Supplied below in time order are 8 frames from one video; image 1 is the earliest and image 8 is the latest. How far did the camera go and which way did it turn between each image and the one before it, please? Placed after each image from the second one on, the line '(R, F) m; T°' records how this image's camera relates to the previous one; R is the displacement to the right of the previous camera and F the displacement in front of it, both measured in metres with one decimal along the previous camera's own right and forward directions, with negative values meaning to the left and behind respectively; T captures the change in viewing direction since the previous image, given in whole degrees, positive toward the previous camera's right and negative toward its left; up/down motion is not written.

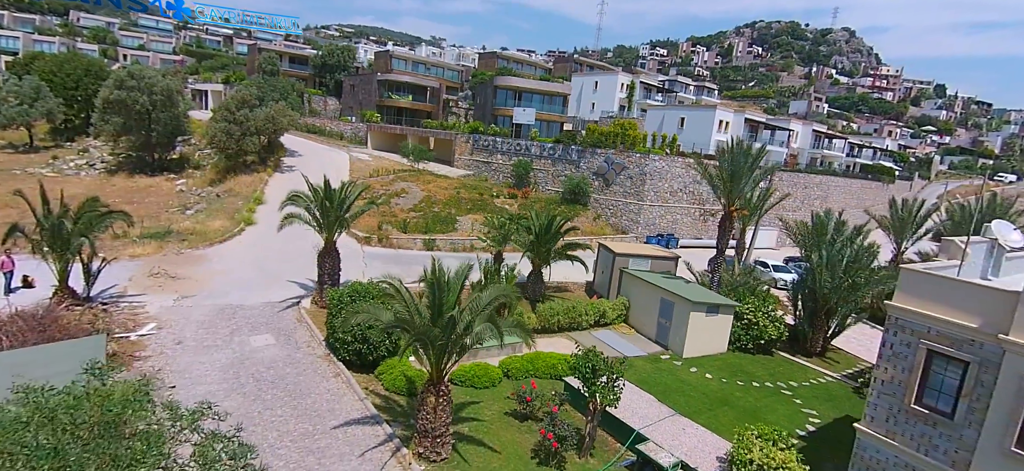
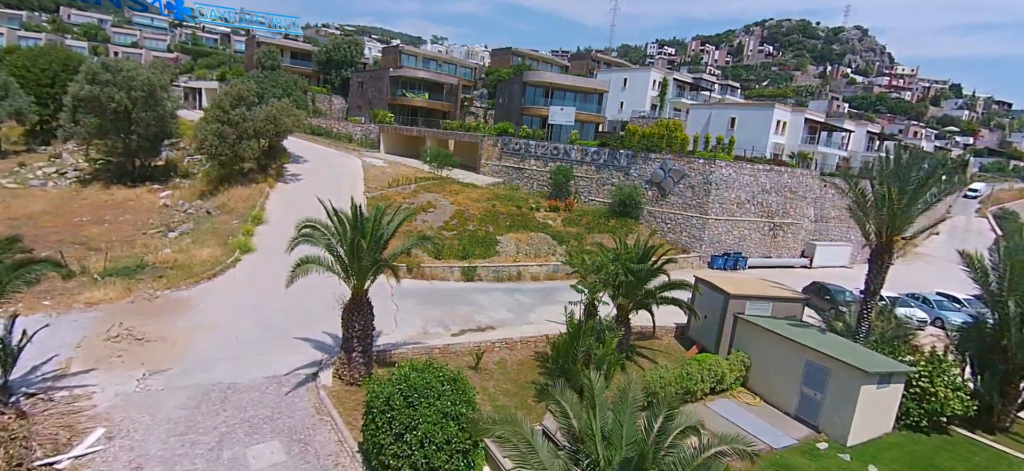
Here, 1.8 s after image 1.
(-2.6, +5.2) m; 0°
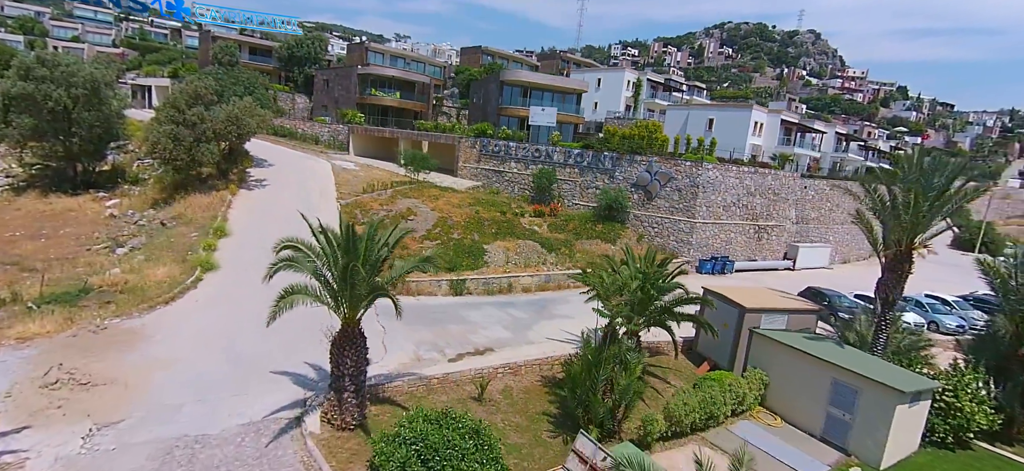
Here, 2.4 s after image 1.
(-1.0, +1.5) m; +4°
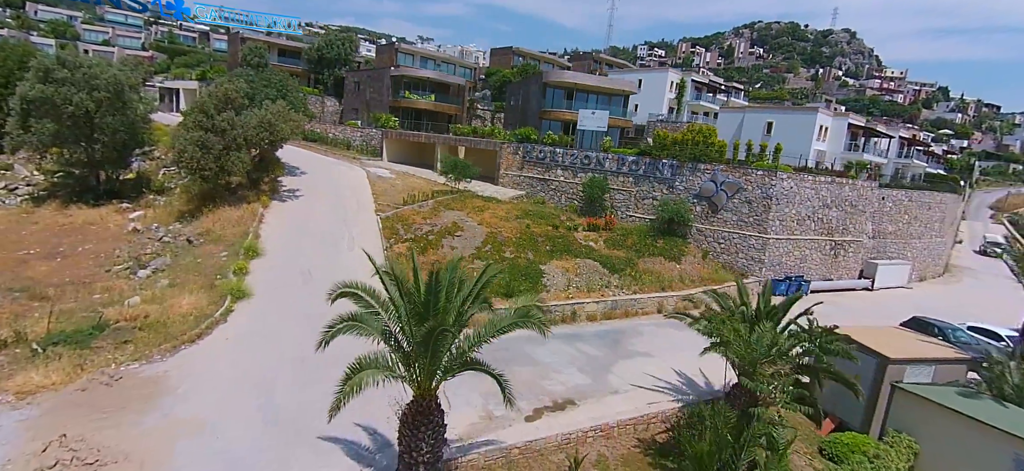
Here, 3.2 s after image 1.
(-1.7, +2.6) m; -2°
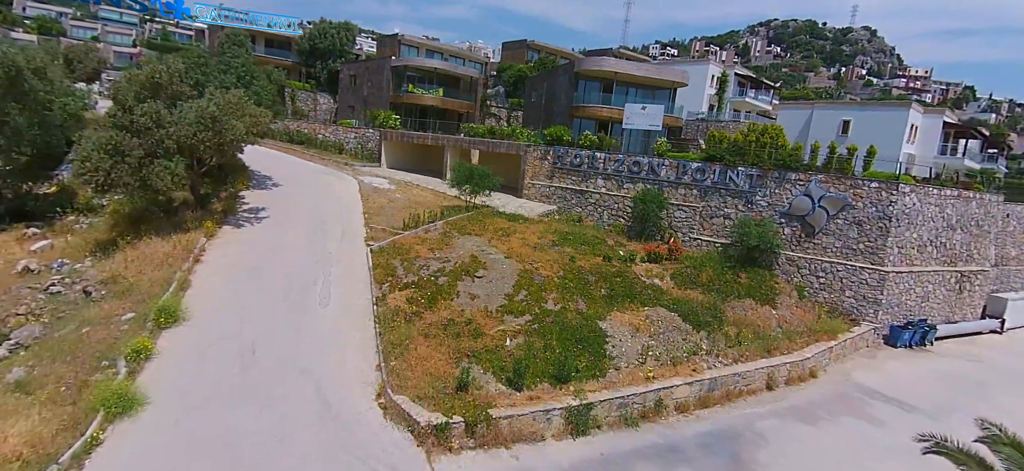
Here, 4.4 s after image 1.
(-1.2, +6.4) m; -1°
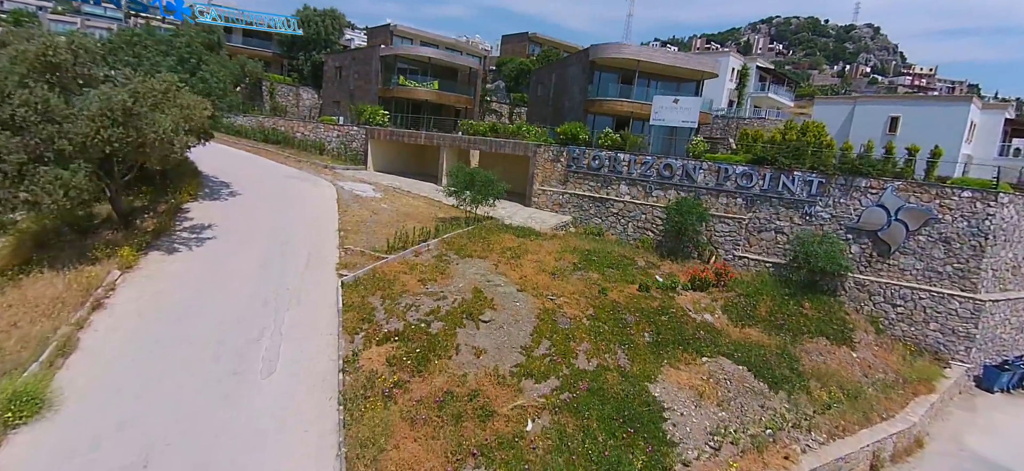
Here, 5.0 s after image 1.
(-0.5, +3.9) m; 0°
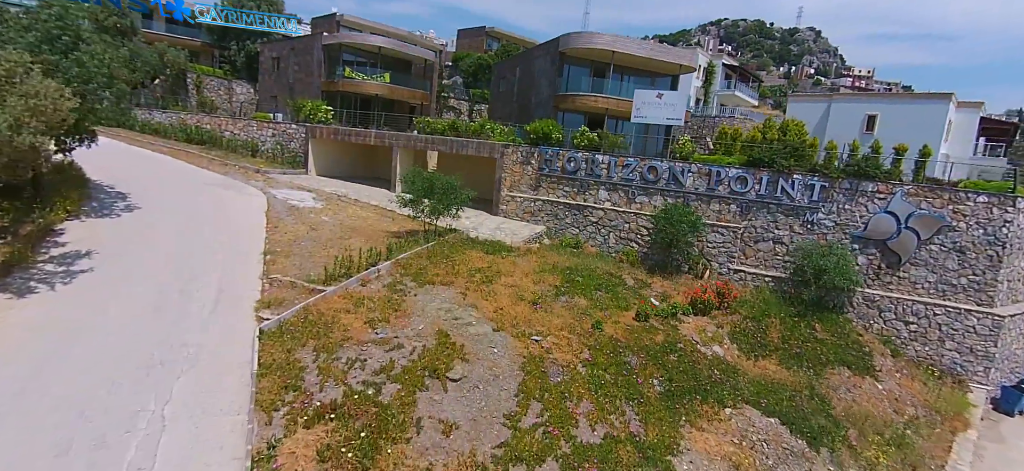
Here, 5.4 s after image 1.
(-0.3, +2.8) m; +5°
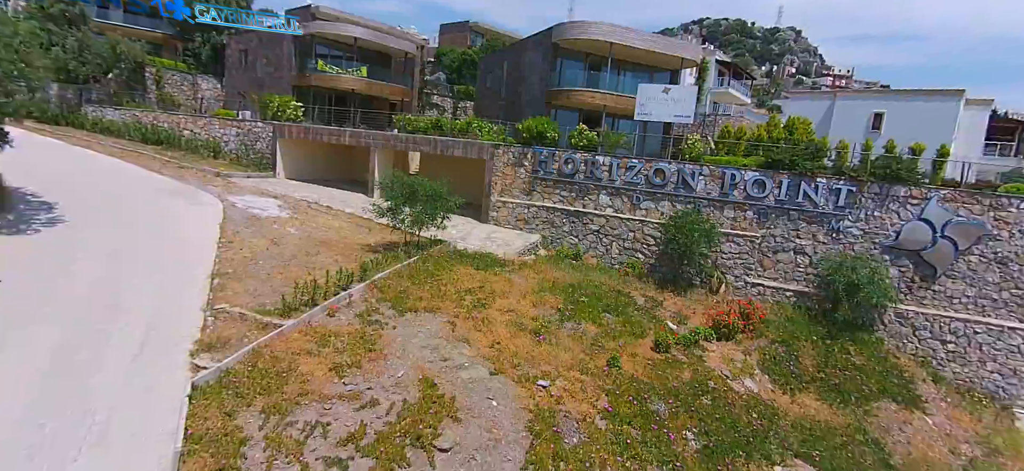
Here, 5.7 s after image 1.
(-0.3, +1.9) m; +2°
